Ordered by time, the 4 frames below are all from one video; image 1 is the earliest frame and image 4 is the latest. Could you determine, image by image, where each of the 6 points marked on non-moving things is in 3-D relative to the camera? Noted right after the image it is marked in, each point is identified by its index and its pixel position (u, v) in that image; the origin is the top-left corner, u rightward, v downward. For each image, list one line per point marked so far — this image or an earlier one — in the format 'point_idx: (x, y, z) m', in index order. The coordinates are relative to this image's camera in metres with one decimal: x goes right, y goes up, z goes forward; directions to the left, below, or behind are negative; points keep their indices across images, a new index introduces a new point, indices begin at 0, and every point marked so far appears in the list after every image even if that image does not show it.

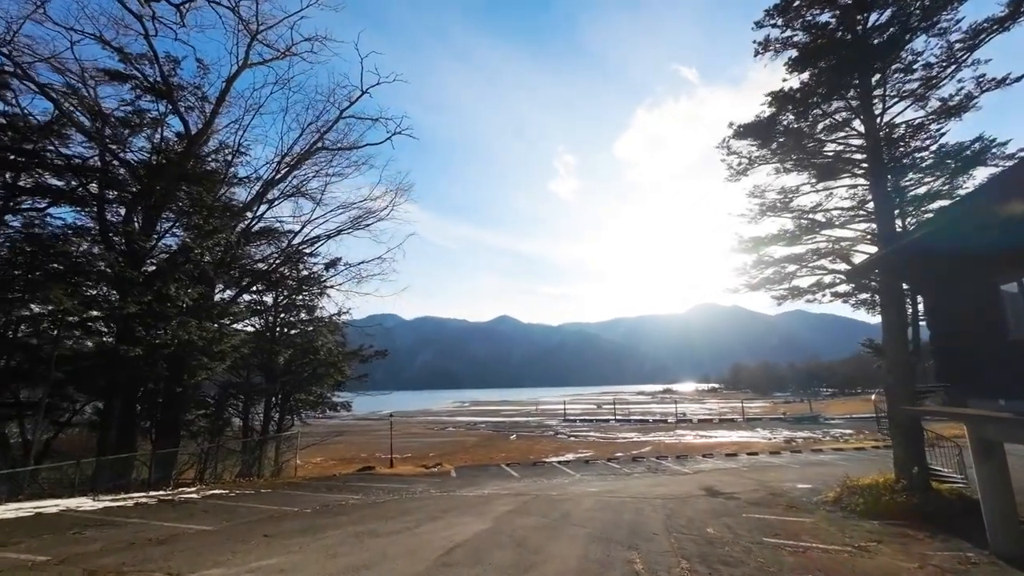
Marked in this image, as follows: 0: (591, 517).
0: (+1.3, -3.7, +9.5) m
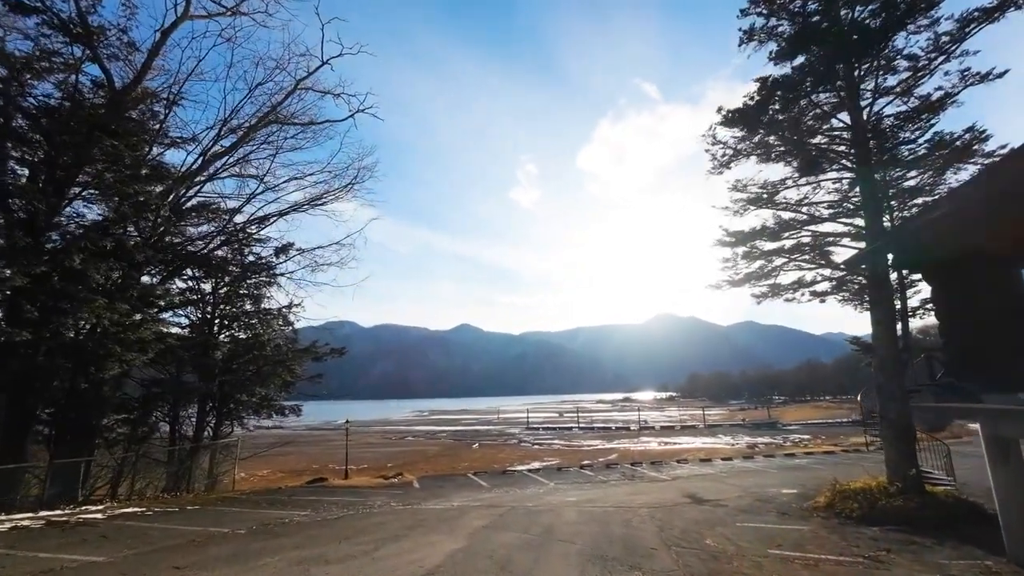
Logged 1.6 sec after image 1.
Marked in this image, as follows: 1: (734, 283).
0: (+0.9, -3.5, +8.3) m
1: (+5.9, +0.1, +15.4) m
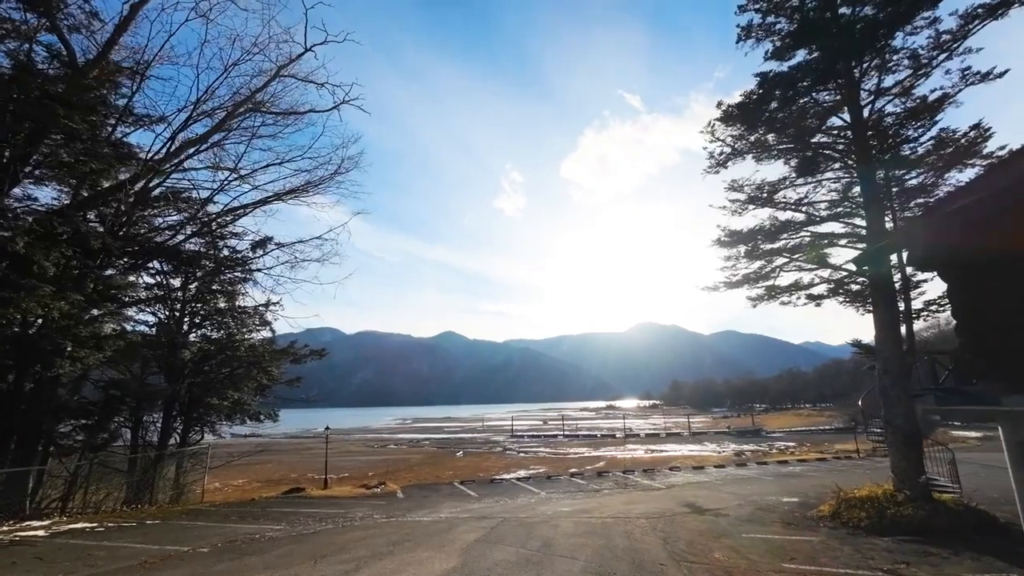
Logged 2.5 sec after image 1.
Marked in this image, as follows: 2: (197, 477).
0: (+0.9, -3.4, +7.7) m
1: (+5.6, +0.1, +15.0) m
2: (-6.8, -4.1, +12.7) m
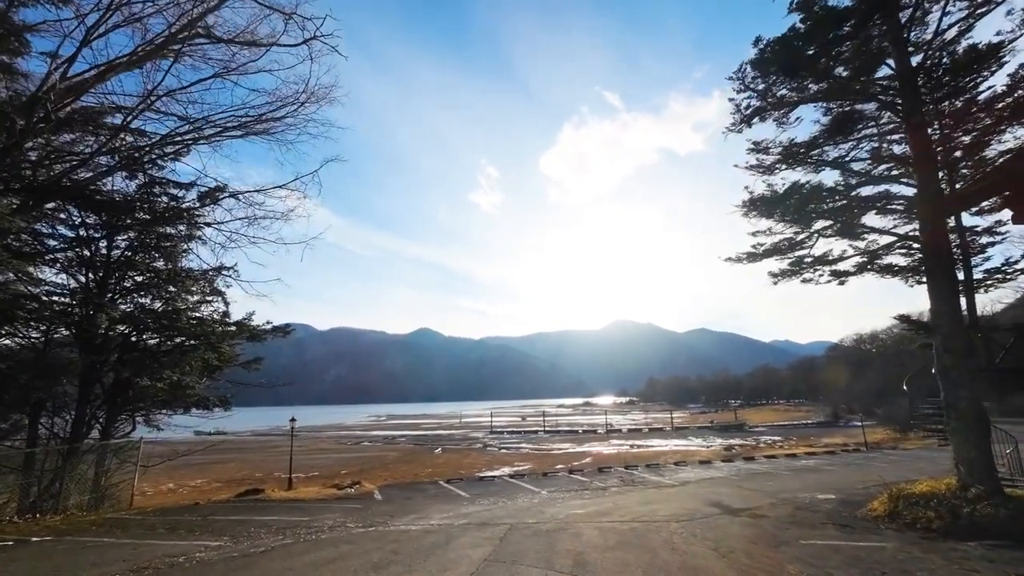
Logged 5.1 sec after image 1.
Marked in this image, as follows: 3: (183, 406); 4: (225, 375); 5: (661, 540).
0: (+1.1, -2.7, +5.8) m
1: (+5.5, +0.7, +13.3) m
2: (-6.8, -3.4, +10.5) m
3: (-6.2, -2.3, +11.1) m
4: (-5.8, -1.8, +11.9) m
5: (+1.9, -3.2, +7.5) m
